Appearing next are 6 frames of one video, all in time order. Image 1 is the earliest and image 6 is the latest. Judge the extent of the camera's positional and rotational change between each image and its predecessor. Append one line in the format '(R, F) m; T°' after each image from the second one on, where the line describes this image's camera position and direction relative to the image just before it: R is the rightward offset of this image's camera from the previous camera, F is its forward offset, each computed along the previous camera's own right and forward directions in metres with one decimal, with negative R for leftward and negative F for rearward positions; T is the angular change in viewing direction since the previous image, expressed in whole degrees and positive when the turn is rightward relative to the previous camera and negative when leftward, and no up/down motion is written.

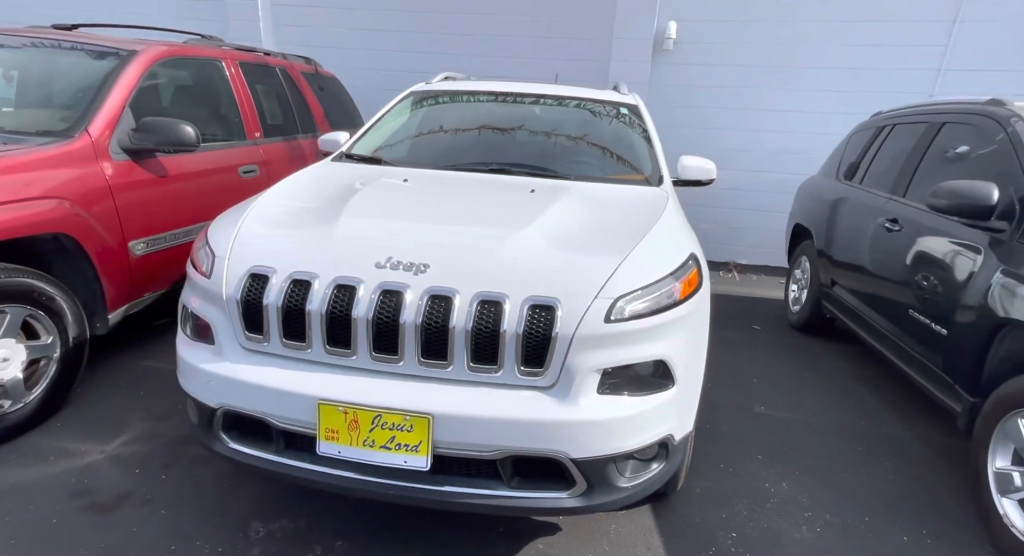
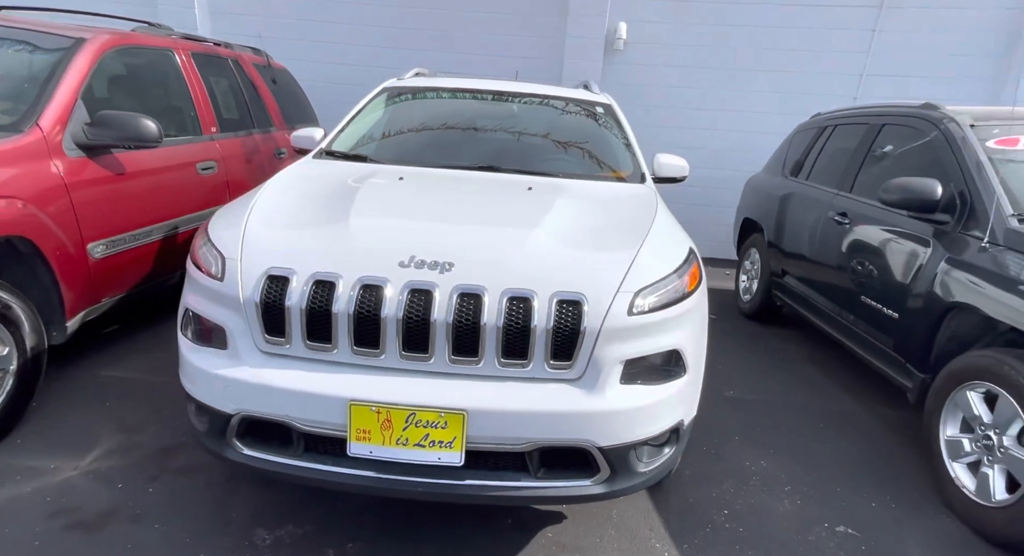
(-0.3, 0.0) m; +7°
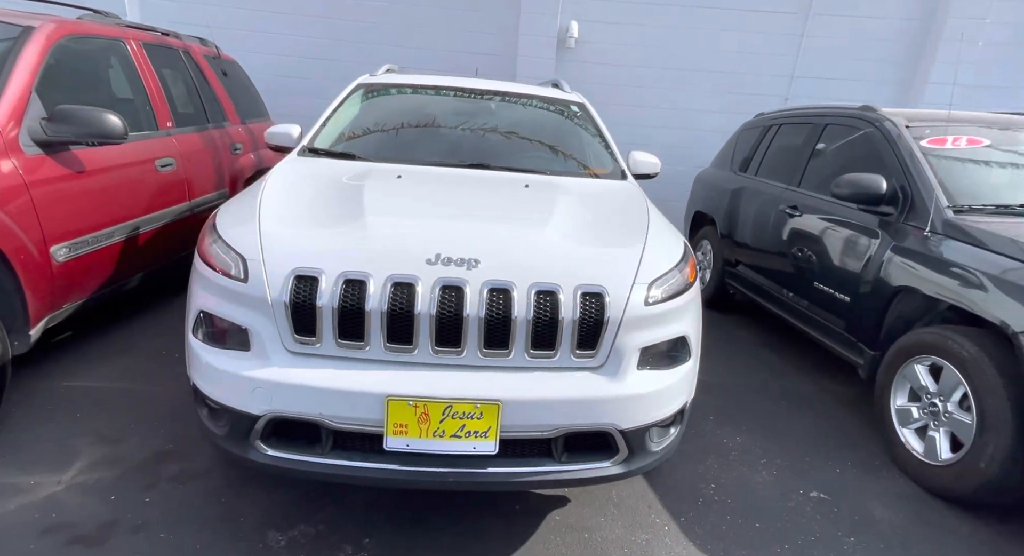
(-0.3, -0.1) m; +7°
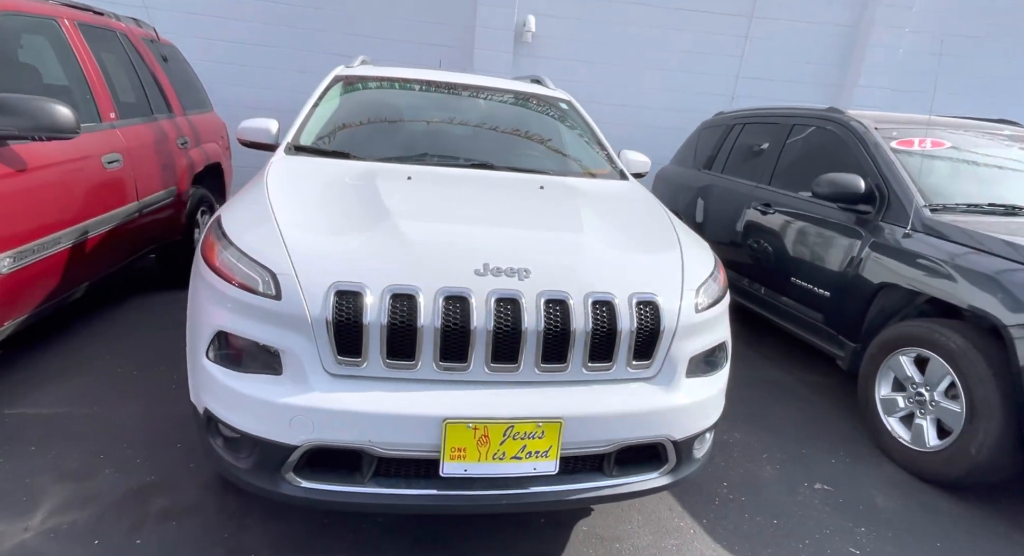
(-0.4, +0.1) m; +7°
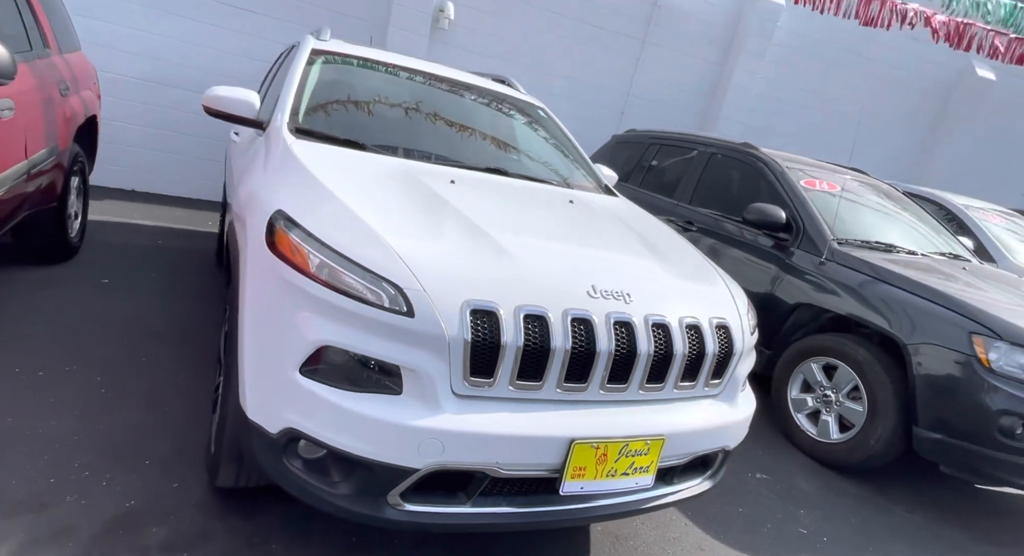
(-0.9, +0.1) m; +17°
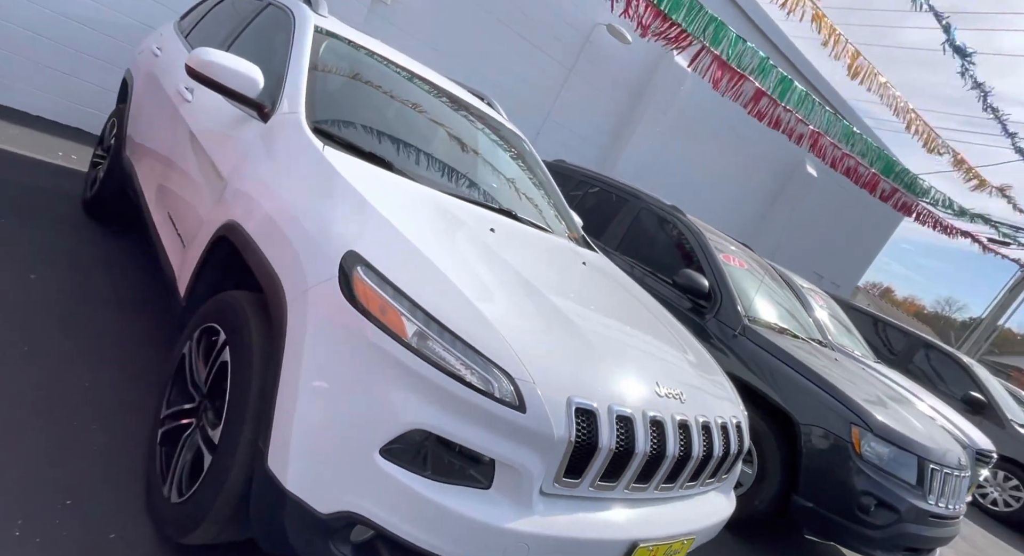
(-0.7, +0.2) m; +17°
